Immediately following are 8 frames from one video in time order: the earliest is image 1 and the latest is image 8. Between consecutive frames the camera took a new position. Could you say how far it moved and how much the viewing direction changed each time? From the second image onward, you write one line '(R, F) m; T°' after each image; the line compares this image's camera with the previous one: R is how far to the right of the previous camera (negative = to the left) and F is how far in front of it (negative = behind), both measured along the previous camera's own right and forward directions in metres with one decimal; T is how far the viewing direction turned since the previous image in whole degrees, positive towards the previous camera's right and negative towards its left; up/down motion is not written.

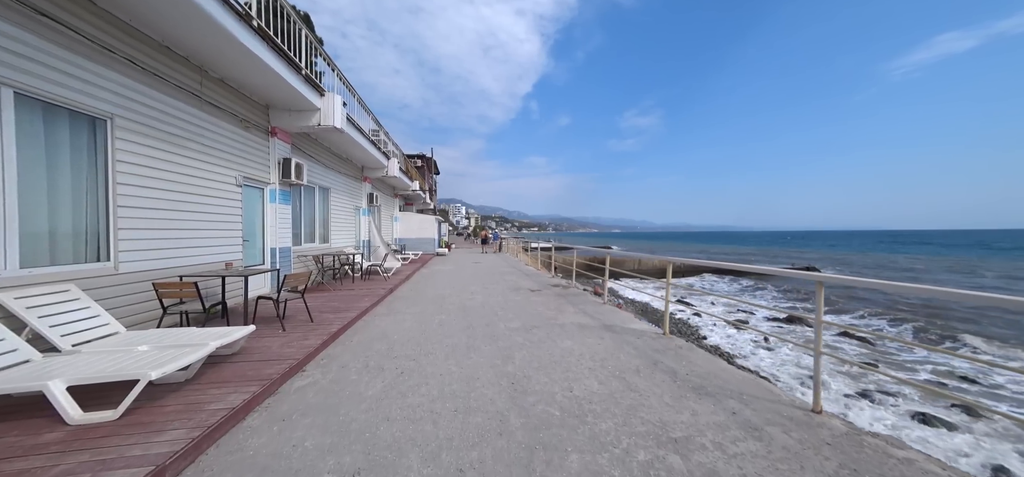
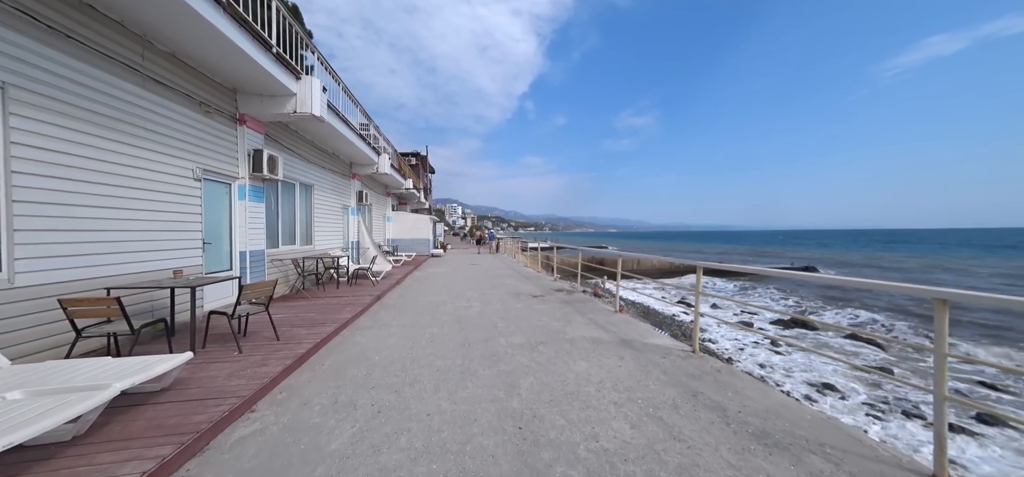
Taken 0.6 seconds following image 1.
(-0.1, +0.6) m; +1°
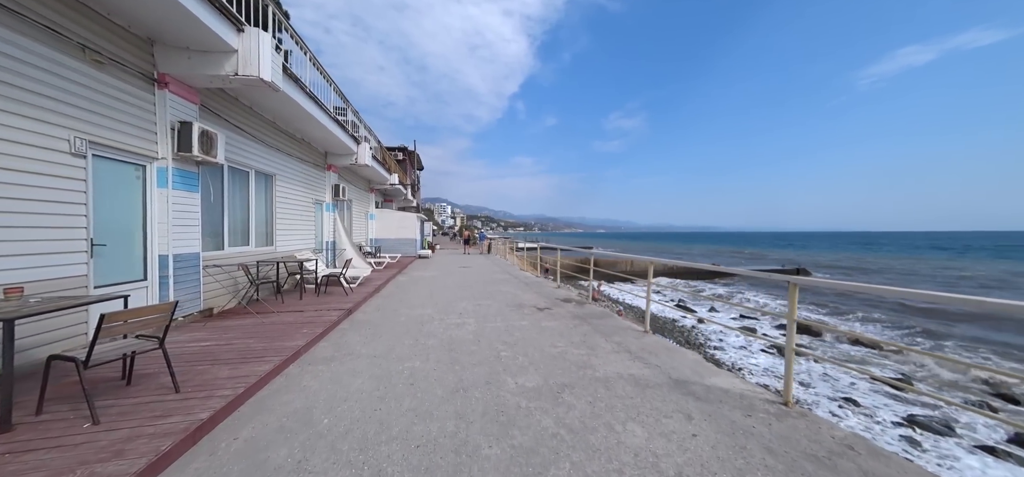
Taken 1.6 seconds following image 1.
(-0.2, +1.1) m; +2°
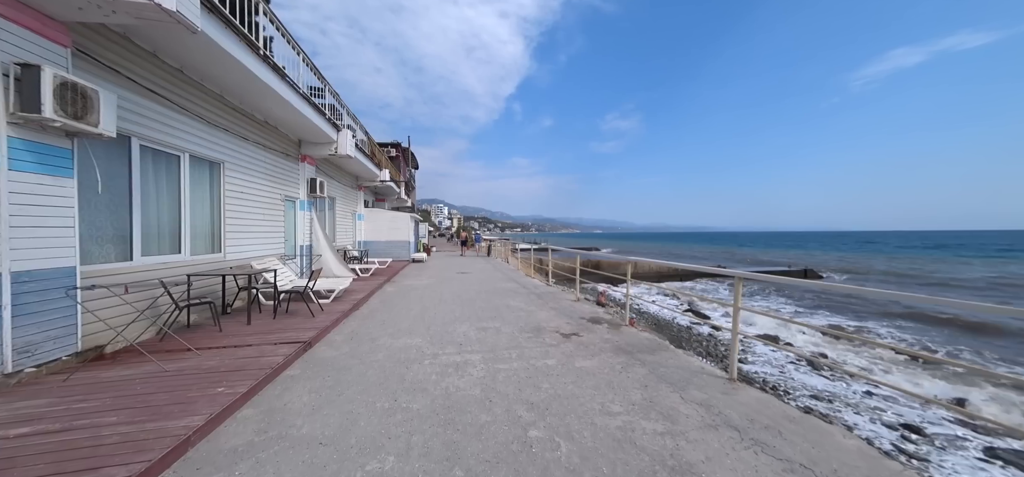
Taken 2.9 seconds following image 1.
(-0.3, +1.4) m; +1°
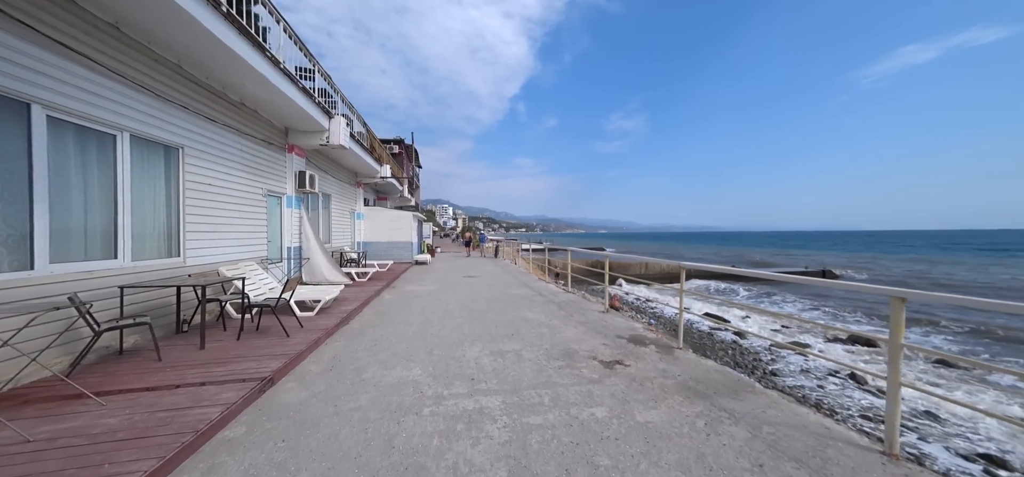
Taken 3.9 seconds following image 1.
(-0.2, +1.0) m; -1°
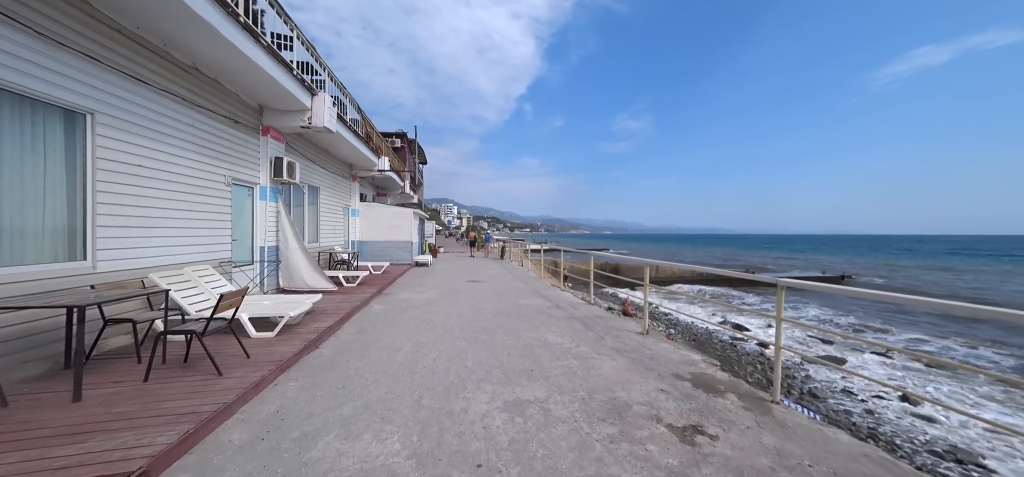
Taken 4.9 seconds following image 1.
(-0.2, +1.2) m; -1°
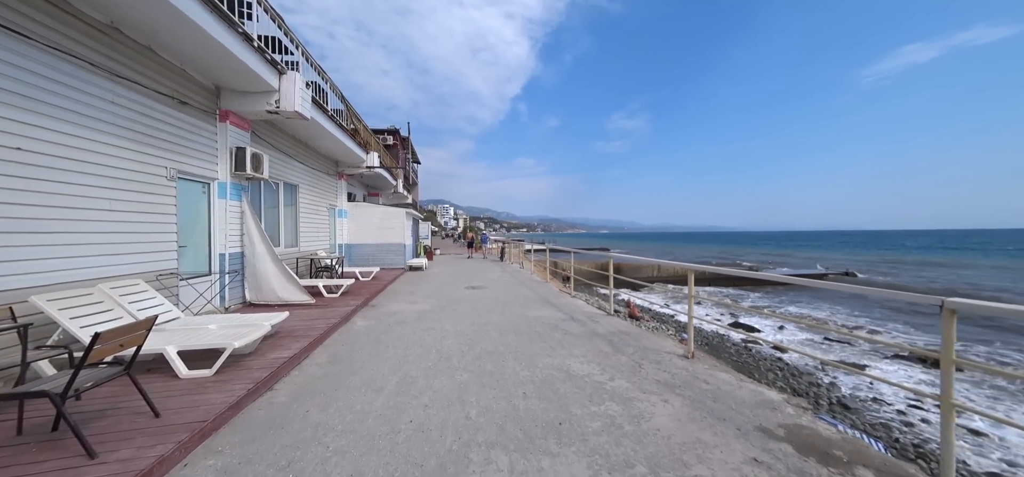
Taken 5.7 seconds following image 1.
(-0.2, +0.9) m; +1°
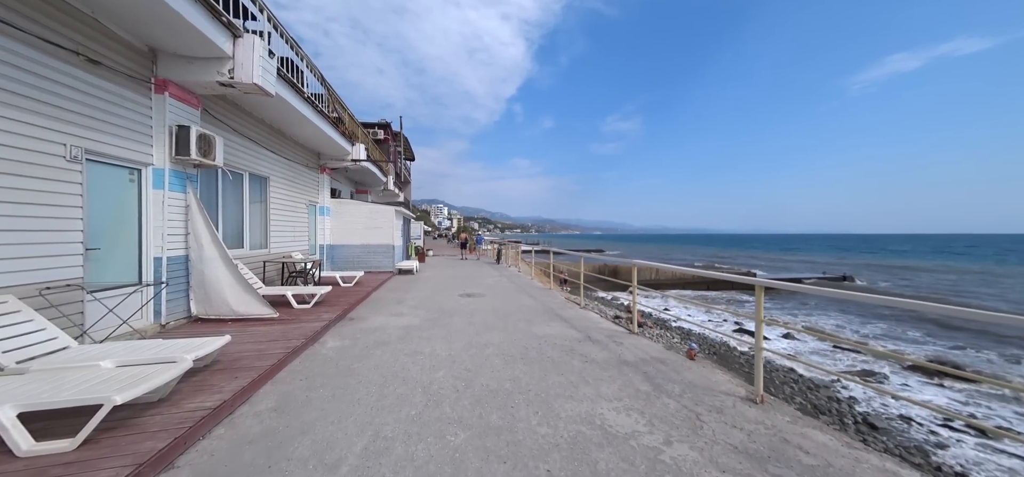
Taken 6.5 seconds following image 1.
(-0.2, +0.9) m; +1°
